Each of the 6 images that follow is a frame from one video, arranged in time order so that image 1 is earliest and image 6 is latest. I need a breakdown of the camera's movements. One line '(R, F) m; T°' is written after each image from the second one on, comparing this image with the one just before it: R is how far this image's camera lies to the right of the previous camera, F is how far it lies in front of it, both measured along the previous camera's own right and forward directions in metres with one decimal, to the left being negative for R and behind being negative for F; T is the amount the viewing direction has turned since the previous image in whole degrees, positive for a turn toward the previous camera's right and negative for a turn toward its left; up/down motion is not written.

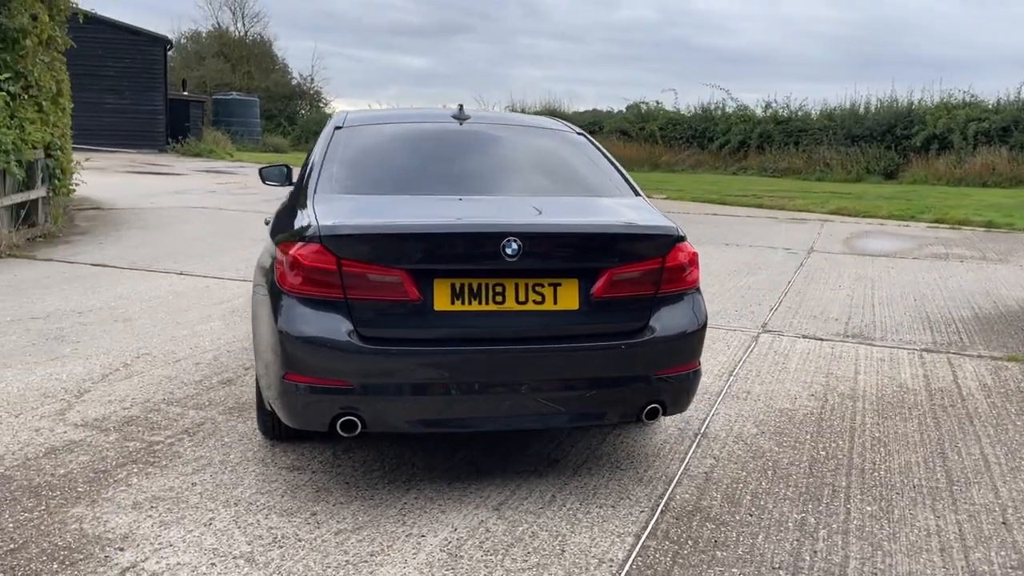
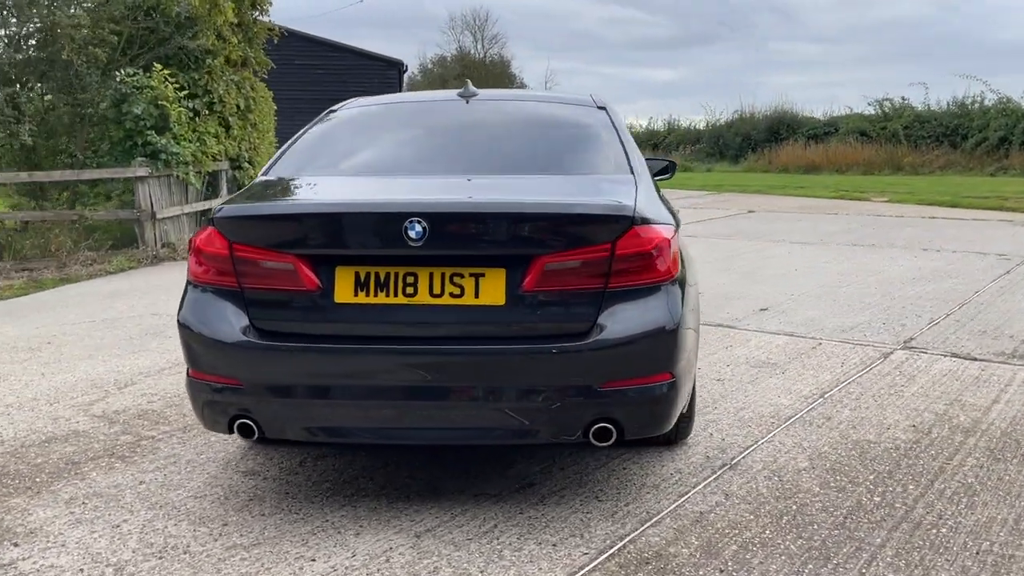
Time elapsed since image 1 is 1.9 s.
(+1.0, +0.7) m; -16°
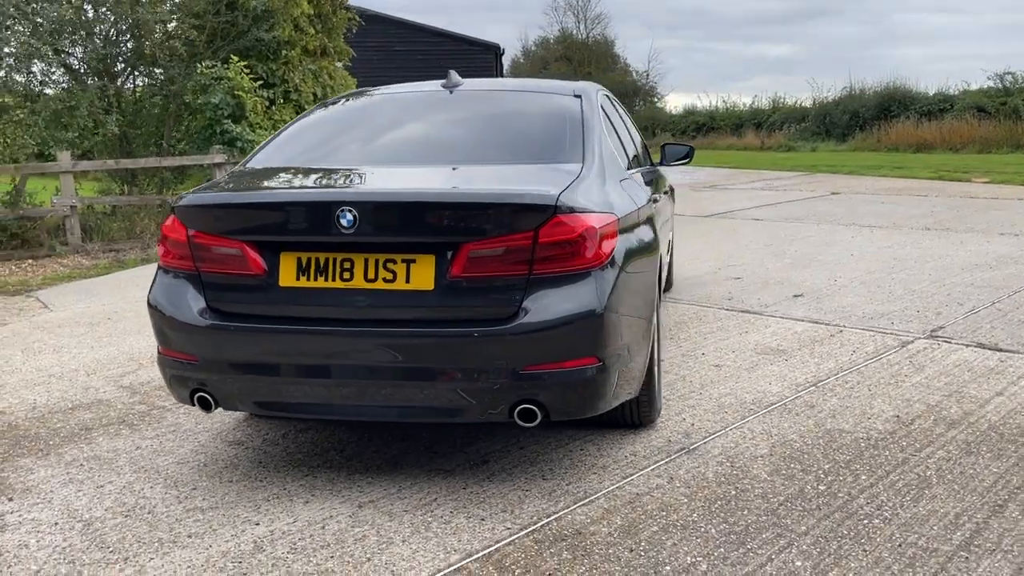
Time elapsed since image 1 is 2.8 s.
(+0.6, -0.1) m; -7°
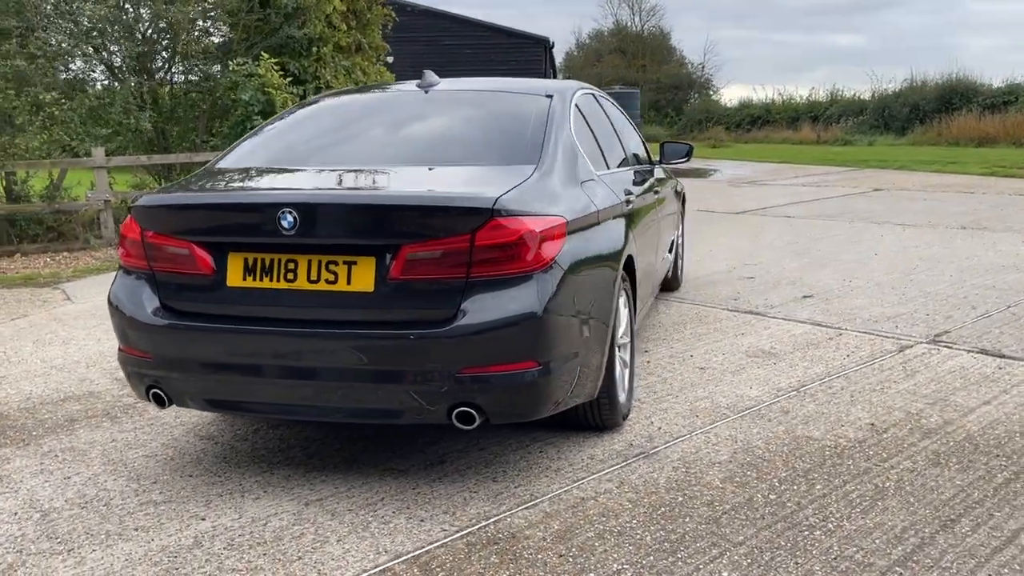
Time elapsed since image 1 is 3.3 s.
(+0.4, 0.0) m; -4°
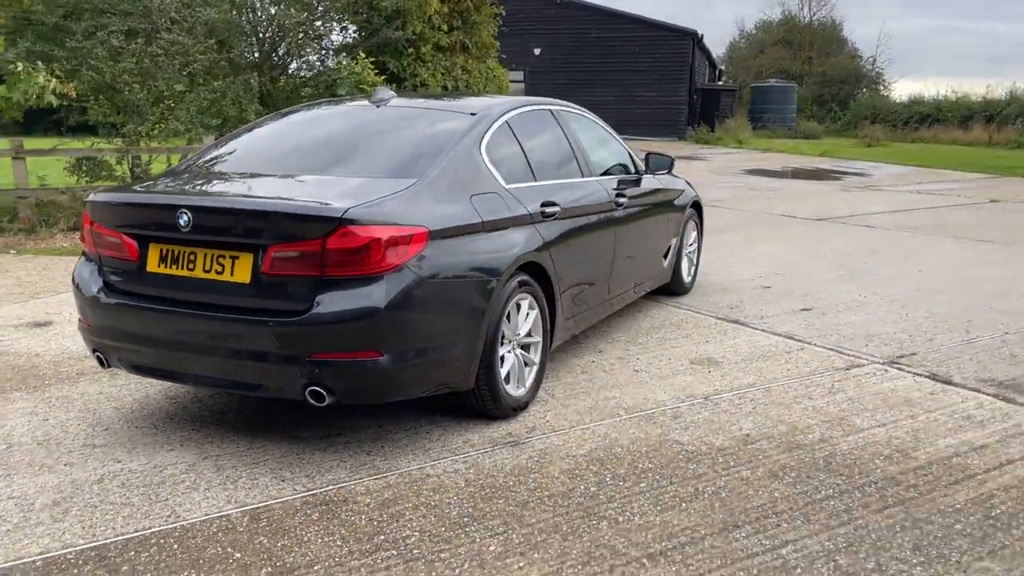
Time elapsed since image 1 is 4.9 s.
(+1.2, -0.3) m; -10°
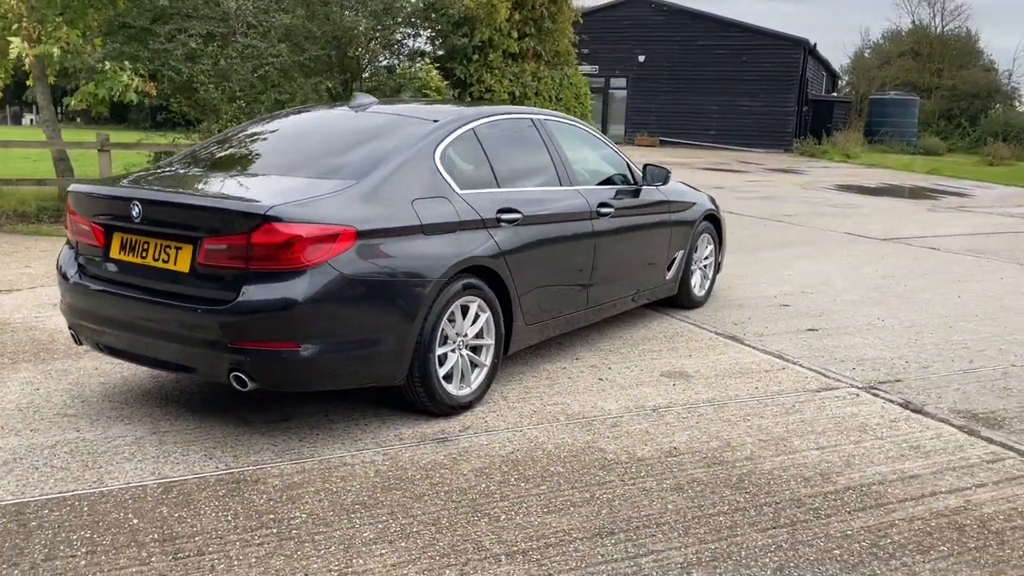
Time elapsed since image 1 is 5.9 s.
(+0.8, -0.1) m; -7°
